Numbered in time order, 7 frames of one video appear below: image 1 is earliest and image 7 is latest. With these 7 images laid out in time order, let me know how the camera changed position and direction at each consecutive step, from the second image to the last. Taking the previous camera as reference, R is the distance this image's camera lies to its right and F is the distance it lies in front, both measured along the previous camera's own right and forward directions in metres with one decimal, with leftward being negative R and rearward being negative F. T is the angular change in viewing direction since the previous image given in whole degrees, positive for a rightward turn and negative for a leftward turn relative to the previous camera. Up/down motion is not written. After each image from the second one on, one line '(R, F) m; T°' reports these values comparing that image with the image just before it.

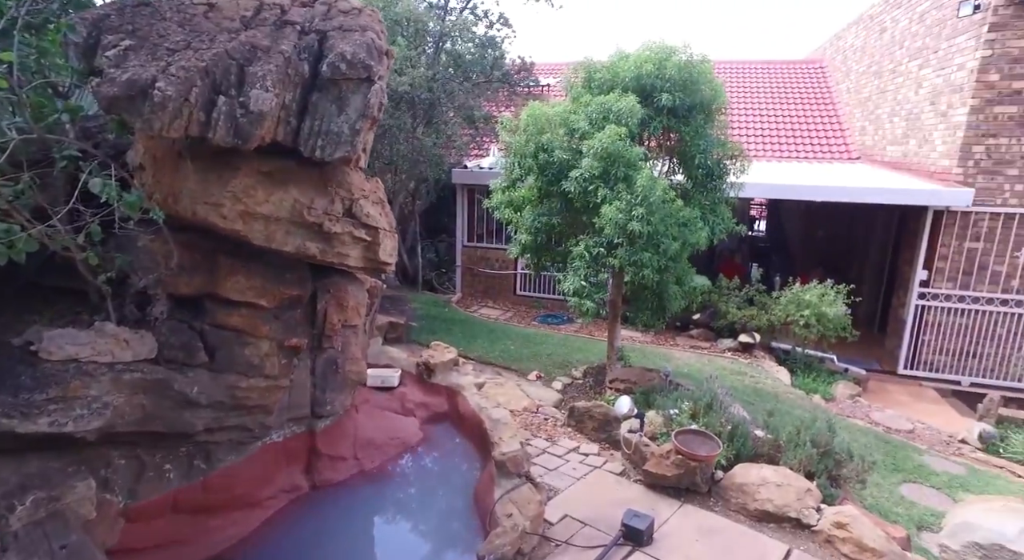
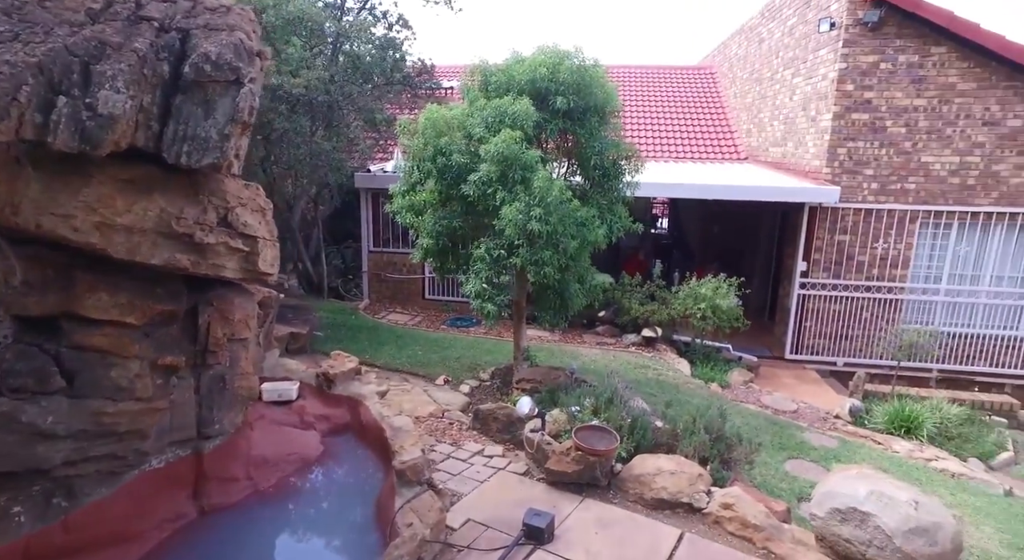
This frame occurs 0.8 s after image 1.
(+0.1, 0.0) m; +8°
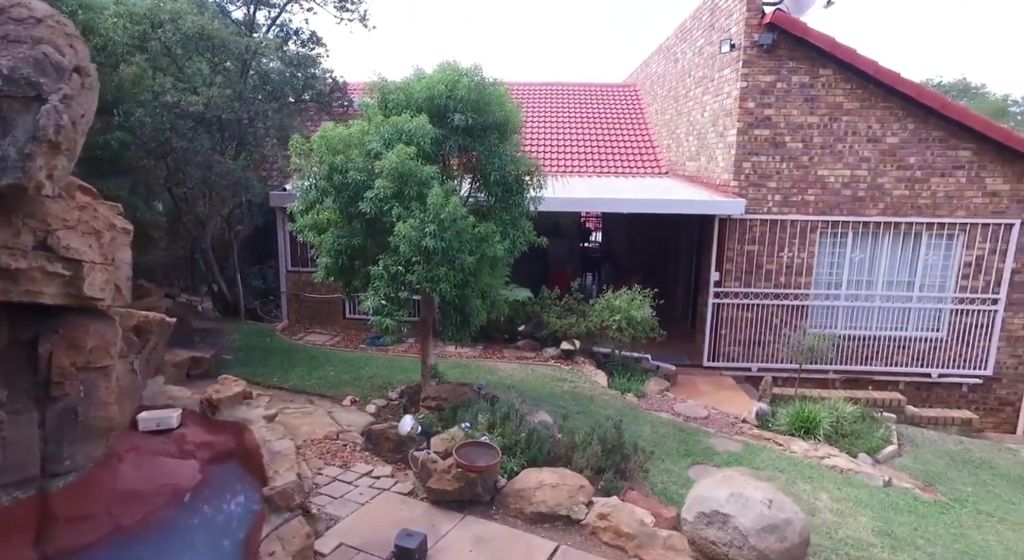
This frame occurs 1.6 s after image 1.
(+0.5, 0.0) m; +5°
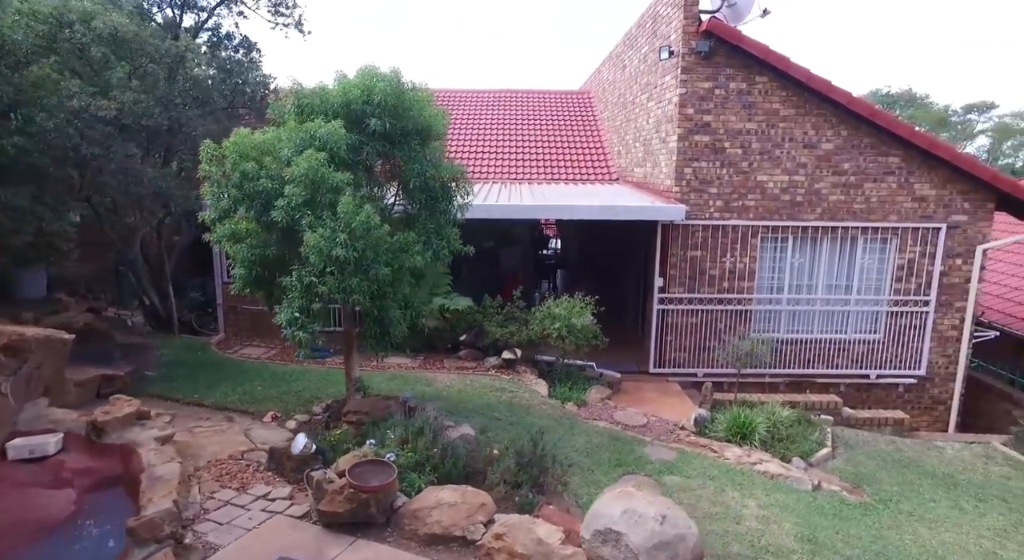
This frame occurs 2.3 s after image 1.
(+0.5, +0.1) m; +3°
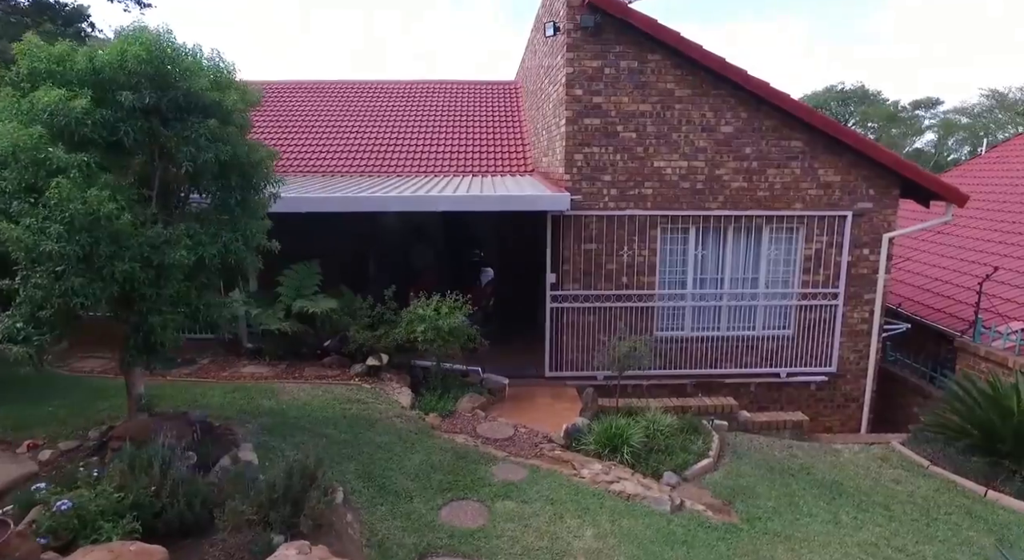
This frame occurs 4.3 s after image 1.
(+1.5, +0.8) m; +3°
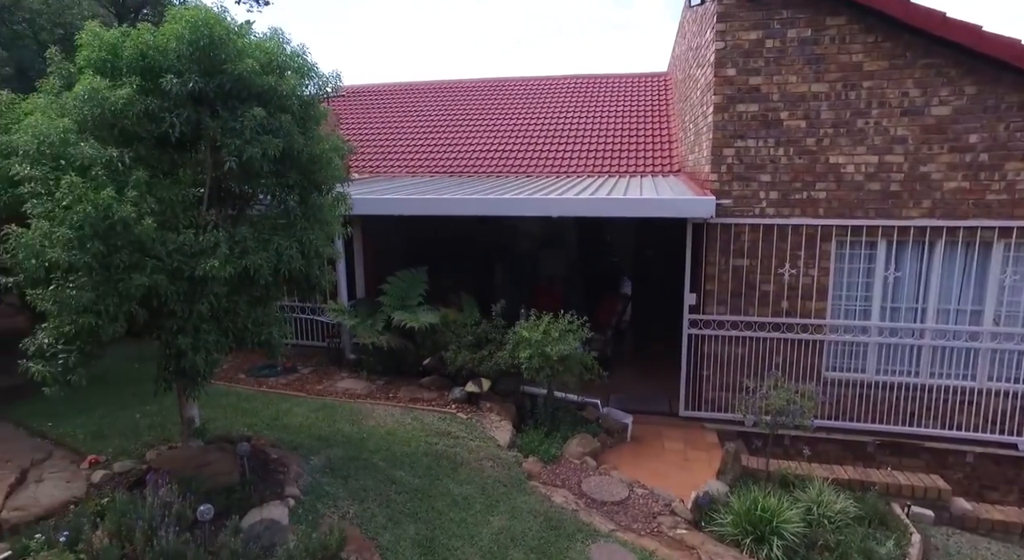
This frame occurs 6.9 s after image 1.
(+0.2, +1.2) m; -15°
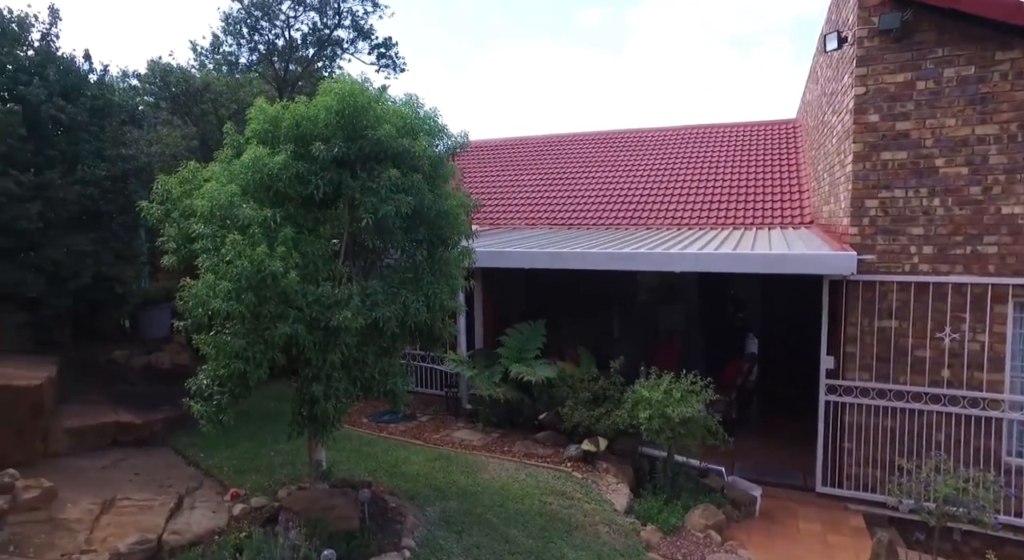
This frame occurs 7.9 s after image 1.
(-0.1, +0.1) m; -12°
